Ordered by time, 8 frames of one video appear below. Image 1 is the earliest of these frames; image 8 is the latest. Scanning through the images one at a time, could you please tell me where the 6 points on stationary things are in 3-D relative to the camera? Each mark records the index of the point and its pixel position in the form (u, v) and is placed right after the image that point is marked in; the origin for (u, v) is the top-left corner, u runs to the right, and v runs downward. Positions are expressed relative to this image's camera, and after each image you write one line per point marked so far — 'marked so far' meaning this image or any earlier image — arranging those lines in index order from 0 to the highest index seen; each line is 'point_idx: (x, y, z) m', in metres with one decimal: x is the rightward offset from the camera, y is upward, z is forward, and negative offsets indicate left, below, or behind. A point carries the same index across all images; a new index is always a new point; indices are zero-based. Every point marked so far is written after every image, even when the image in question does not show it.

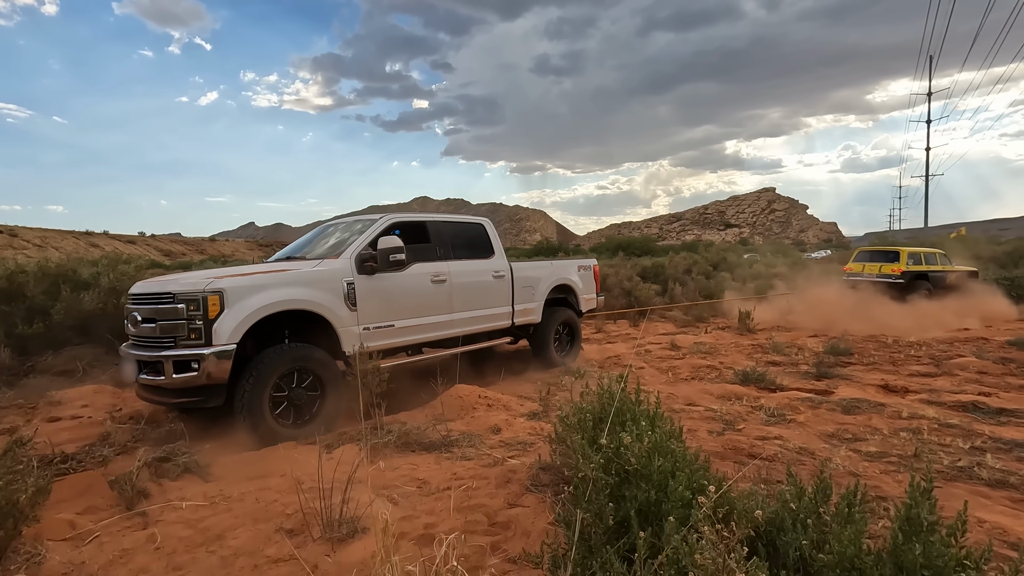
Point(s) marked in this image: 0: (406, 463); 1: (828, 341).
0: (-0.8, -1.3, +3.9) m
1: (+5.5, -0.9, +9.3) m
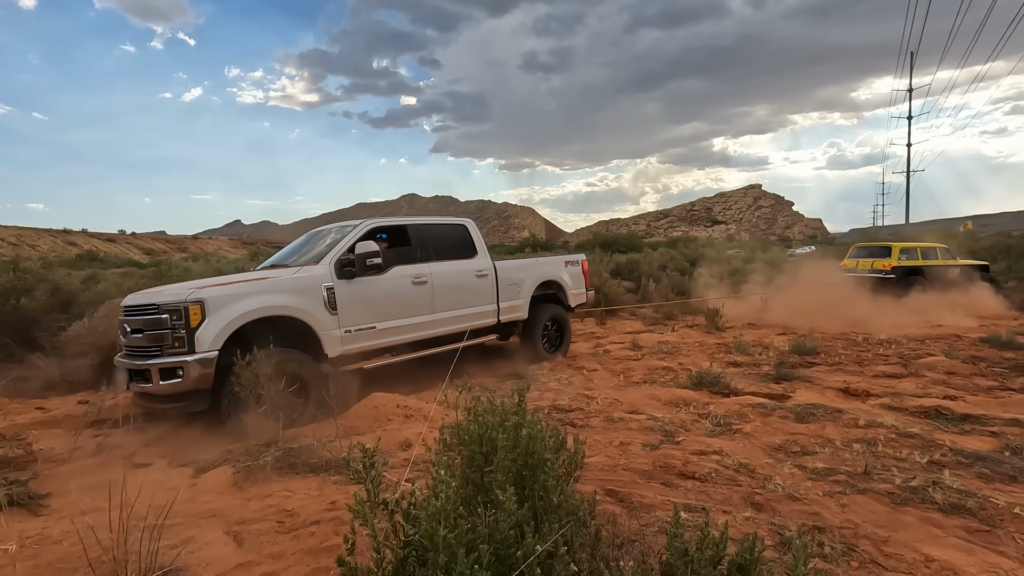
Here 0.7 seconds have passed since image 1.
0: (-1.4, -1.3, +3.3) m
1: (+4.7, -0.9, +8.9) m
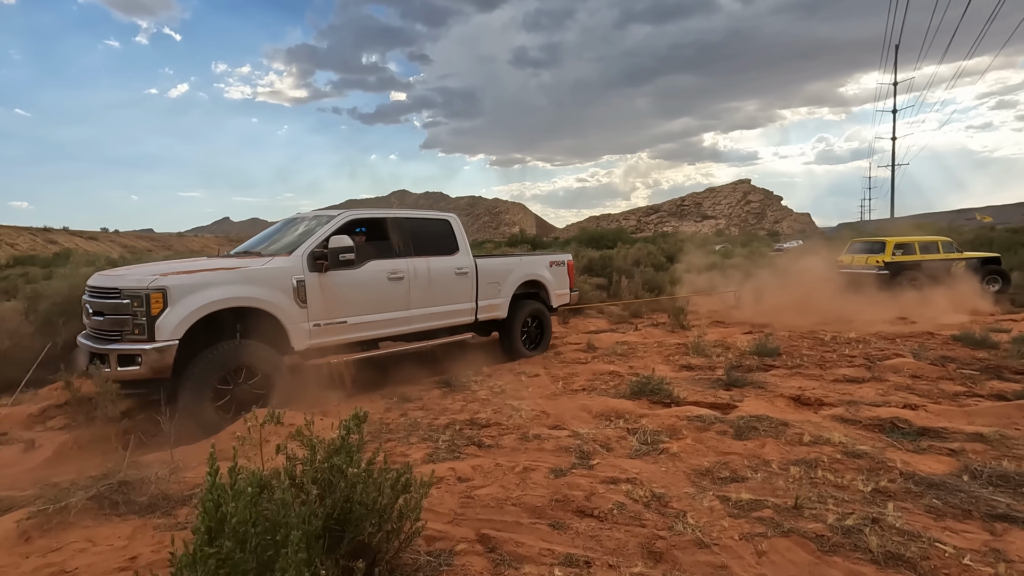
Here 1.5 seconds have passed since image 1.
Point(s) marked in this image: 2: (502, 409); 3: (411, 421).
0: (-2.2, -1.3, +2.7) m
1: (+3.9, -0.8, +8.4) m
2: (-0.1, -1.2, +5.2) m
3: (-0.9, -1.2, +4.9) m
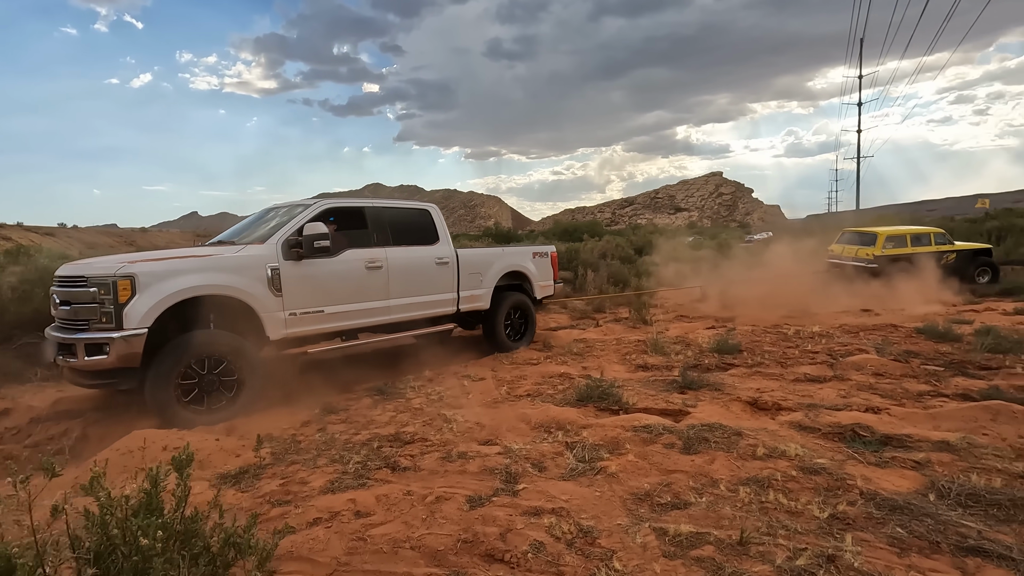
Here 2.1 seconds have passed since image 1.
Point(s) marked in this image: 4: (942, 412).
0: (-2.7, -1.3, +2.1) m
1: (+3.1, -0.7, +8.0) m
2: (-0.7, -1.1, +4.6) m
3: (-1.5, -1.2, +4.3) m
4: (+3.5, -1.0, +4.3) m
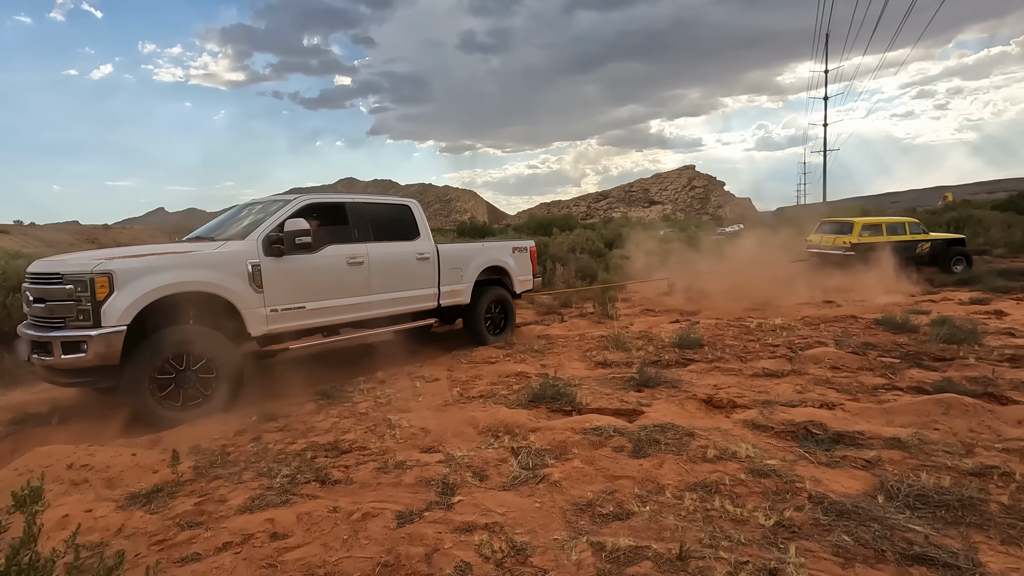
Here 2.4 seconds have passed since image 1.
0: (-3.0, -1.4, +1.8) m
1: (+2.6, -0.6, +8.0) m
2: (-1.1, -1.1, +4.4) m
3: (-1.9, -1.2, +4.1) m
4: (+3.1, -0.9, +4.3) m
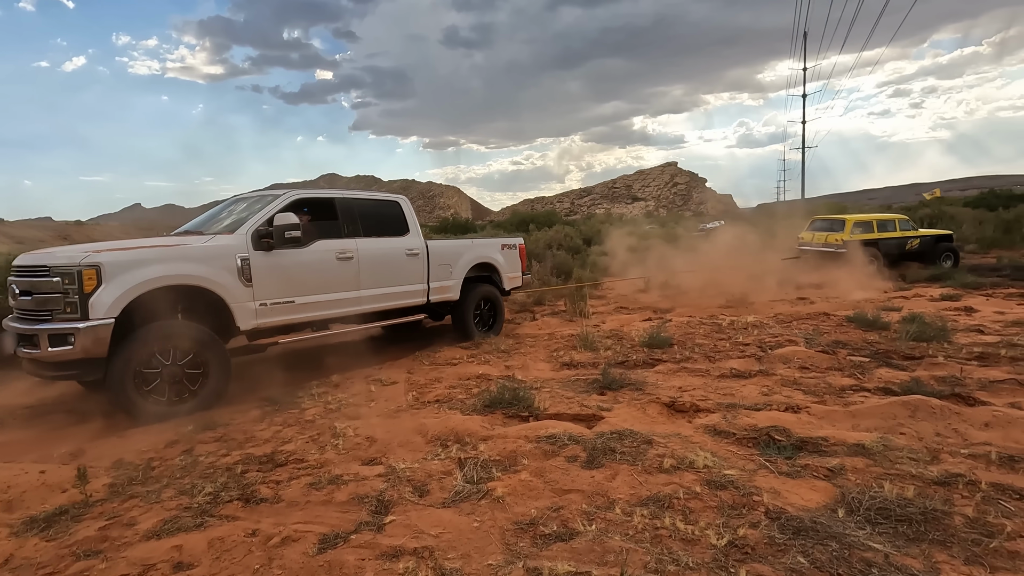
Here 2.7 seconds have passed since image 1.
0: (-3.3, -1.4, +1.5) m
1: (+2.1, -0.6, +7.8) m
2: (-1.5, -1.1, +4.1) m
3: (-2.3, -1.2, +3.8) m
4: (+2.7, -0.9, +4.1) m
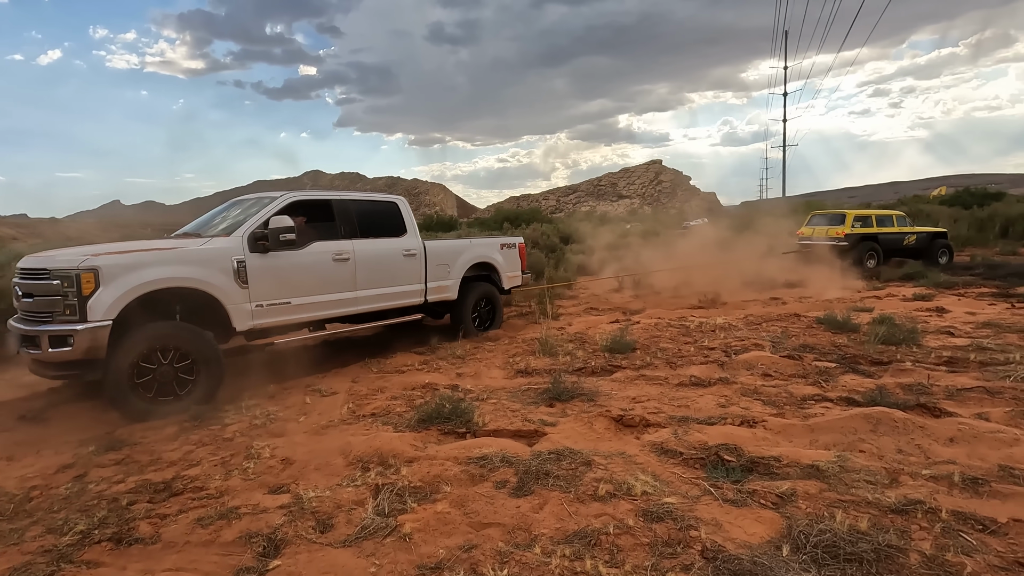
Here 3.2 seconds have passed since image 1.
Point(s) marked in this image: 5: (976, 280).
0: (-3.7, -1.4, +1.0) m
1: (+1.5, -0.6, +7.5) m
2: (-1.9, -1.2, +3.8) m
3: (-2.7, -1.3, +3.4) m
4: (+2.2, -1.0, +3.9) m
5: (+10.0, +0.2, +11.5) m
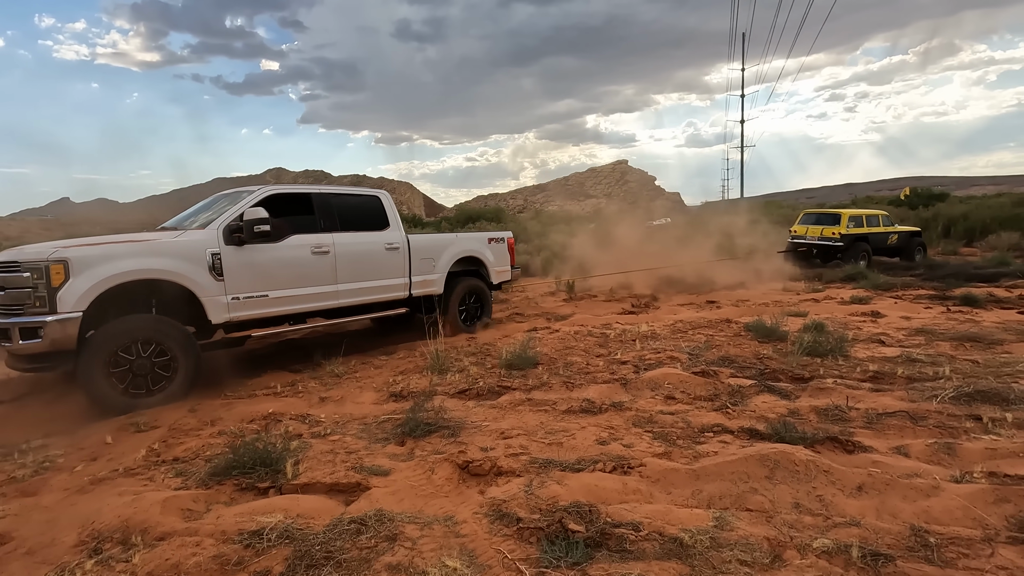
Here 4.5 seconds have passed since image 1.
0: (-4.6, -1.5, 0.0) m
1: (+0.2, -0.7, +6.7) m
2: (-3.0, -1.3, +2.8) m
3: (-3.7, -1.4, +2.4) m
4: (+1.2, -1.0, +3.1) m
5: (+8.5, +0.2, +11.2) m
